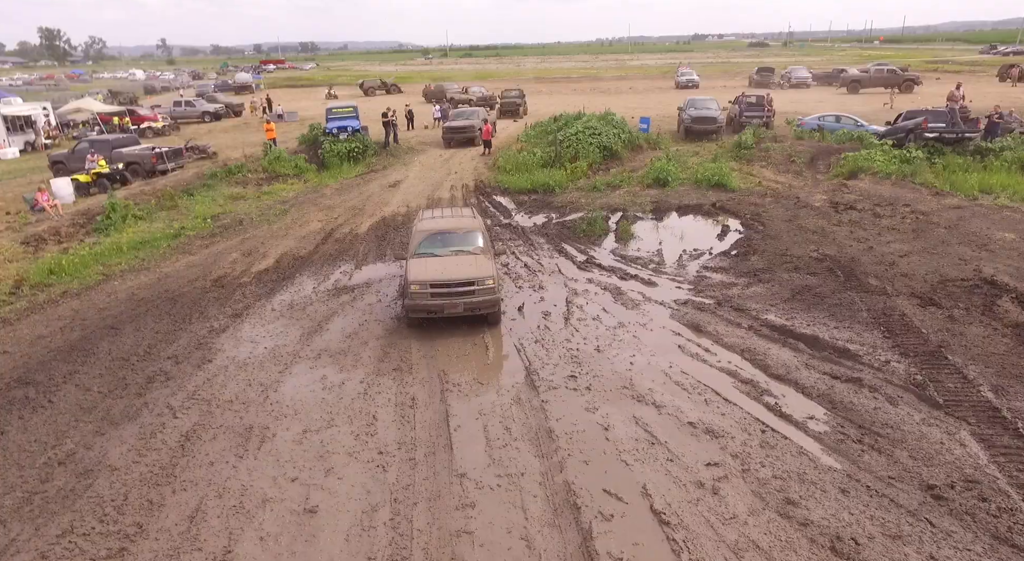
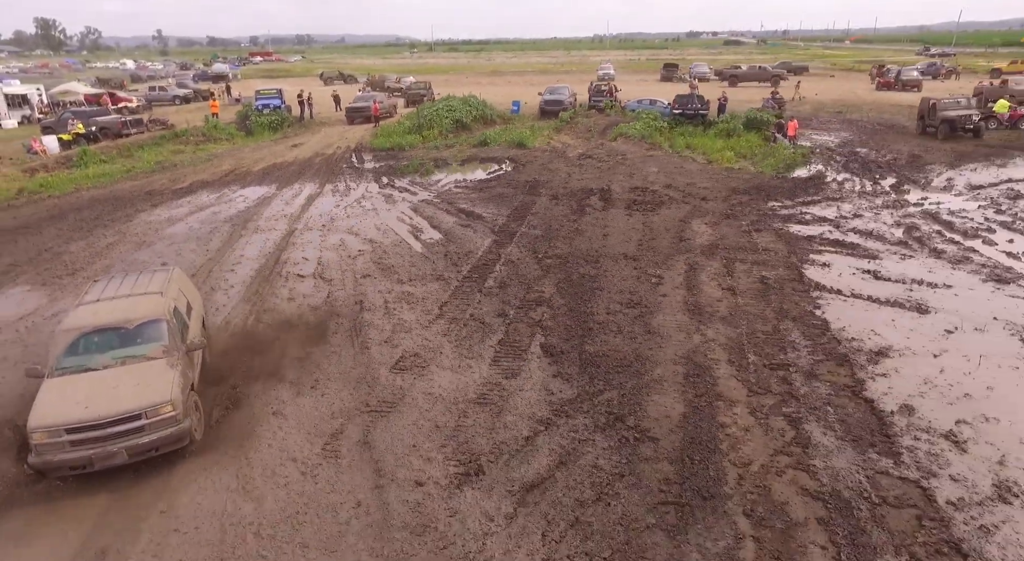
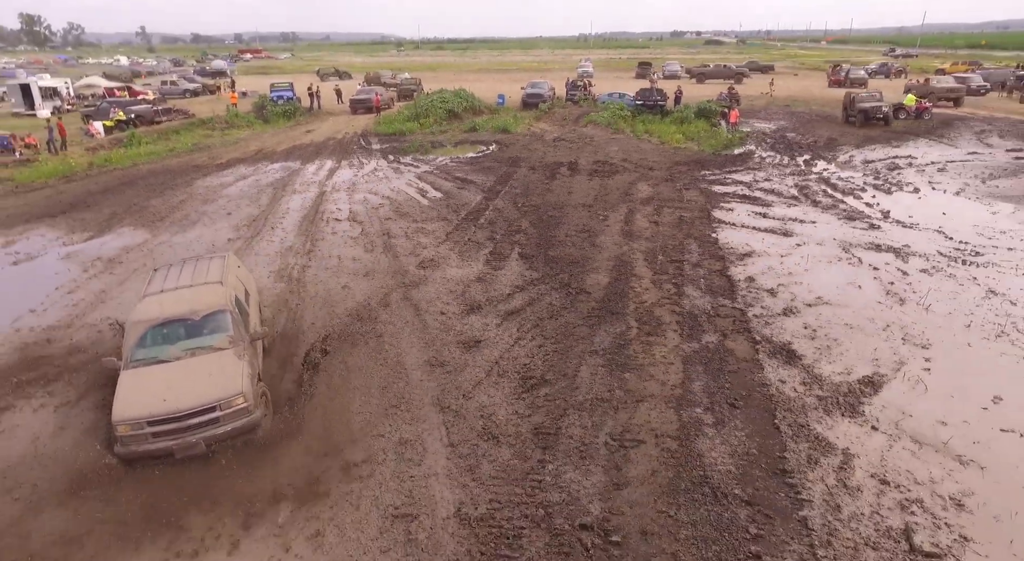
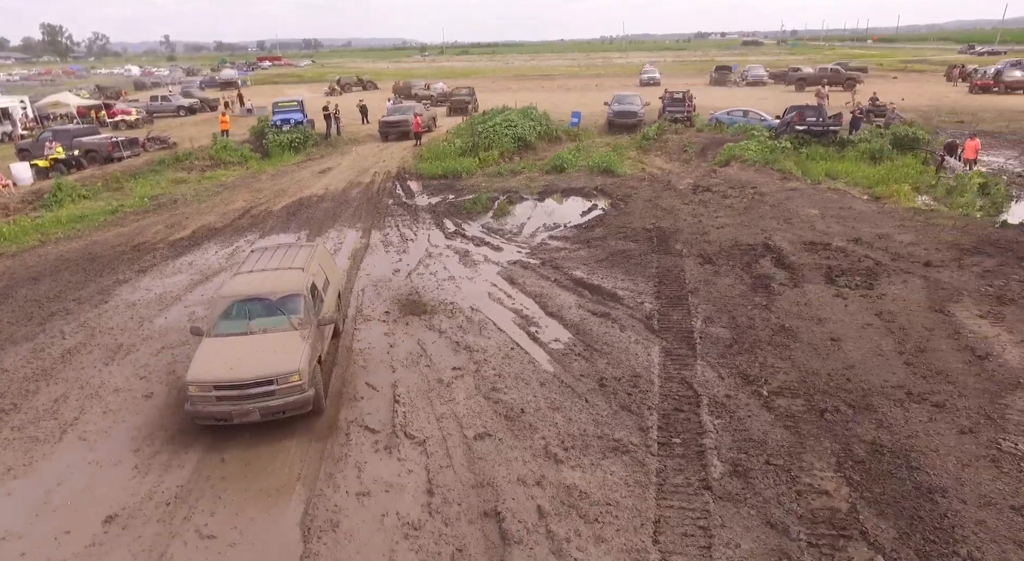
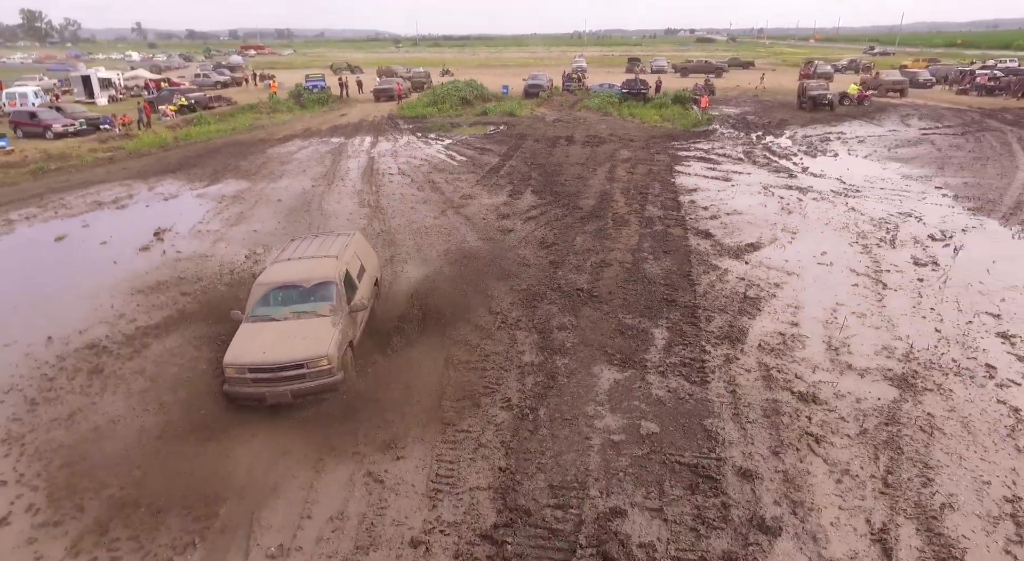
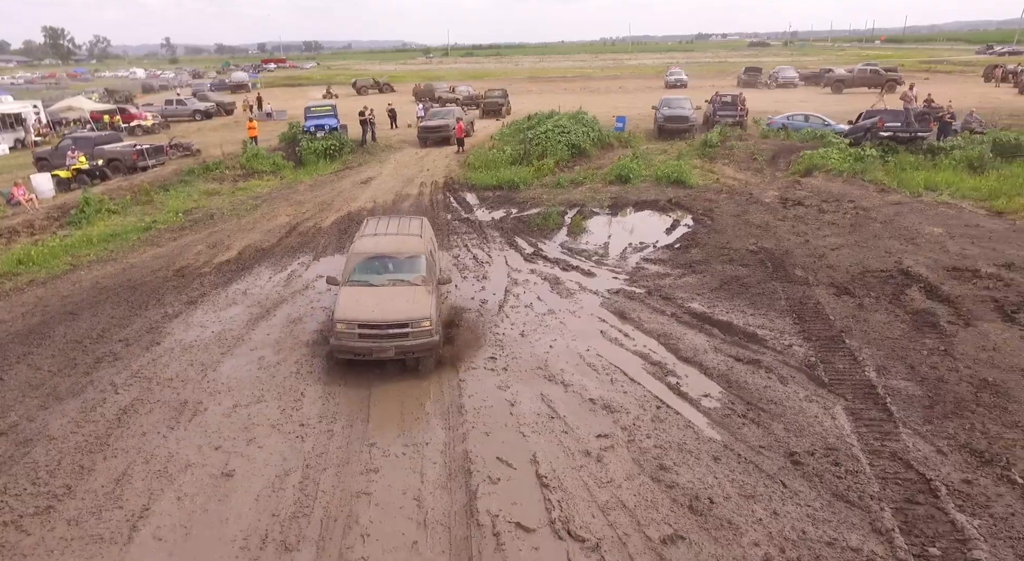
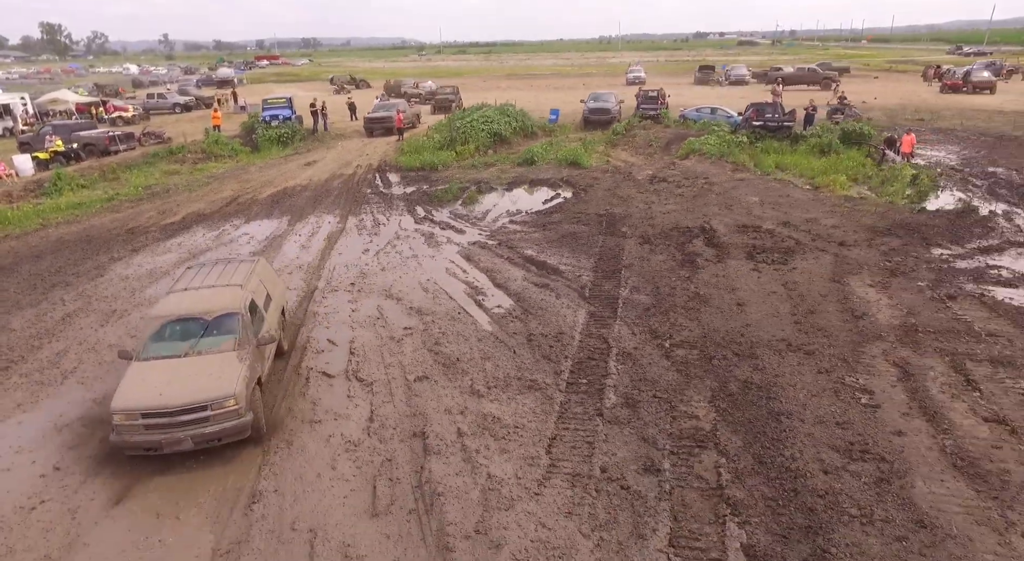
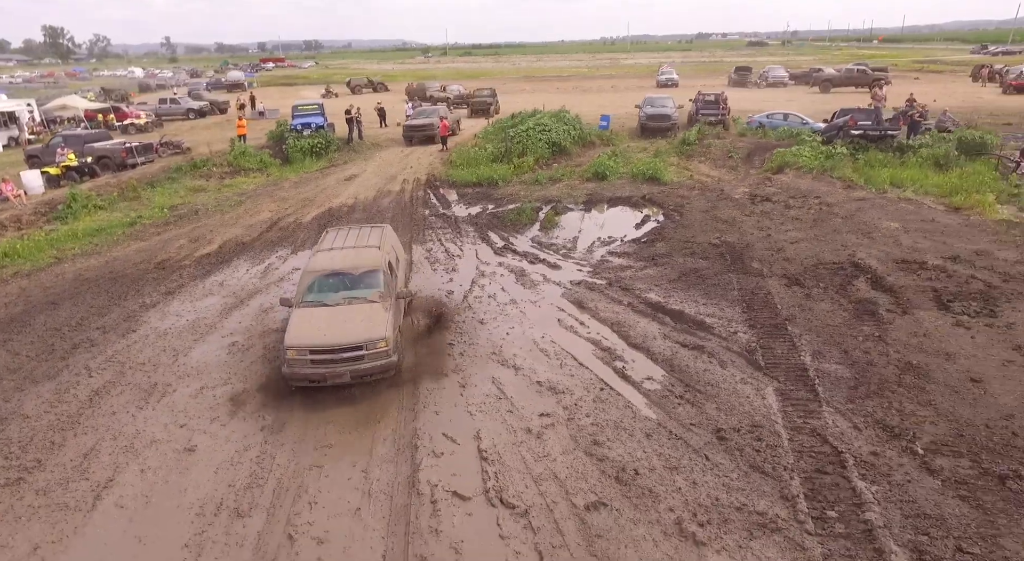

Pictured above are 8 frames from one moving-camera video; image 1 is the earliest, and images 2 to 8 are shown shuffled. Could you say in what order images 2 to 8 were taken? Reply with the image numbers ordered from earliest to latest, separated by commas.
6, 8, 4, 7, 2, 3, 5
